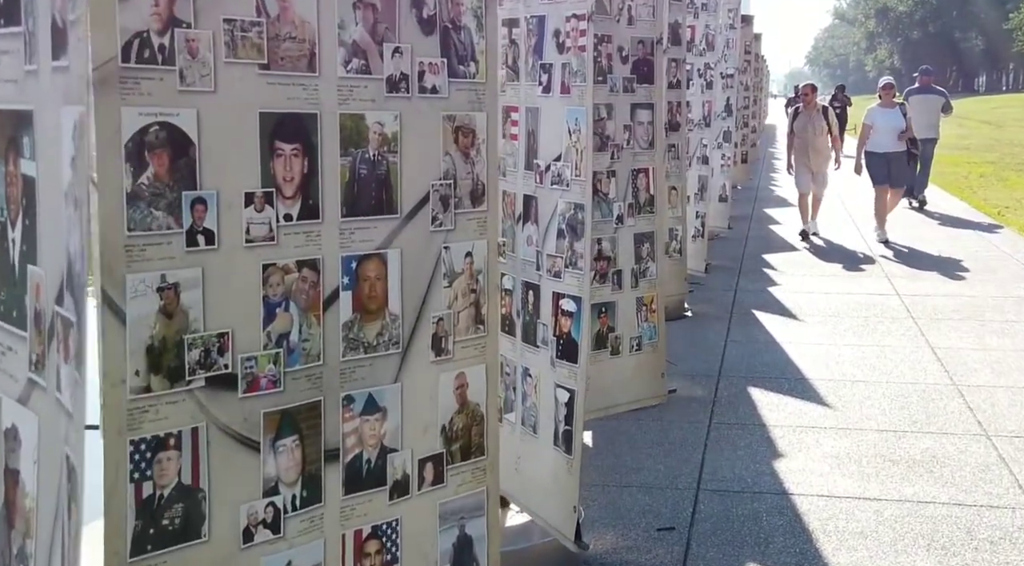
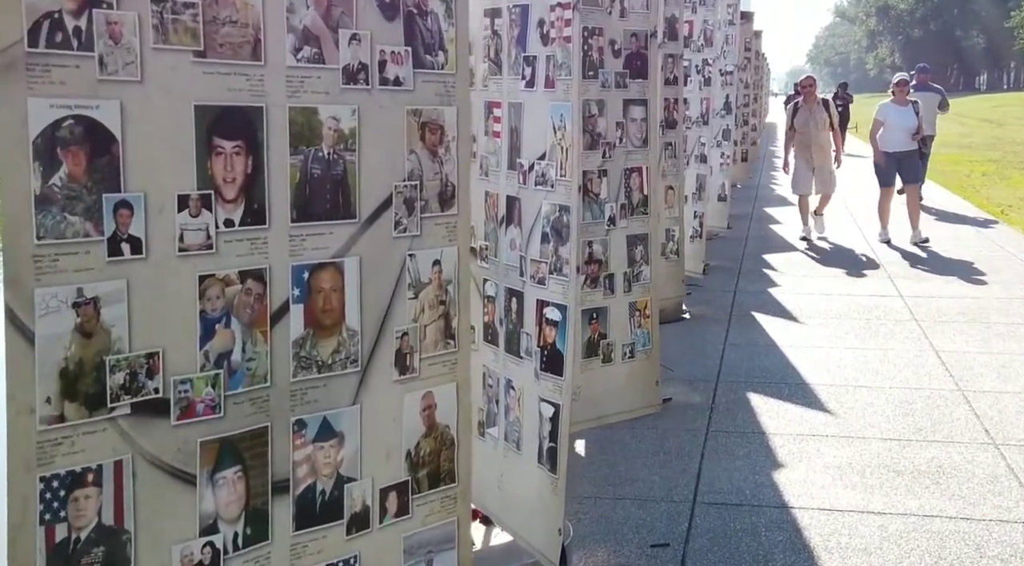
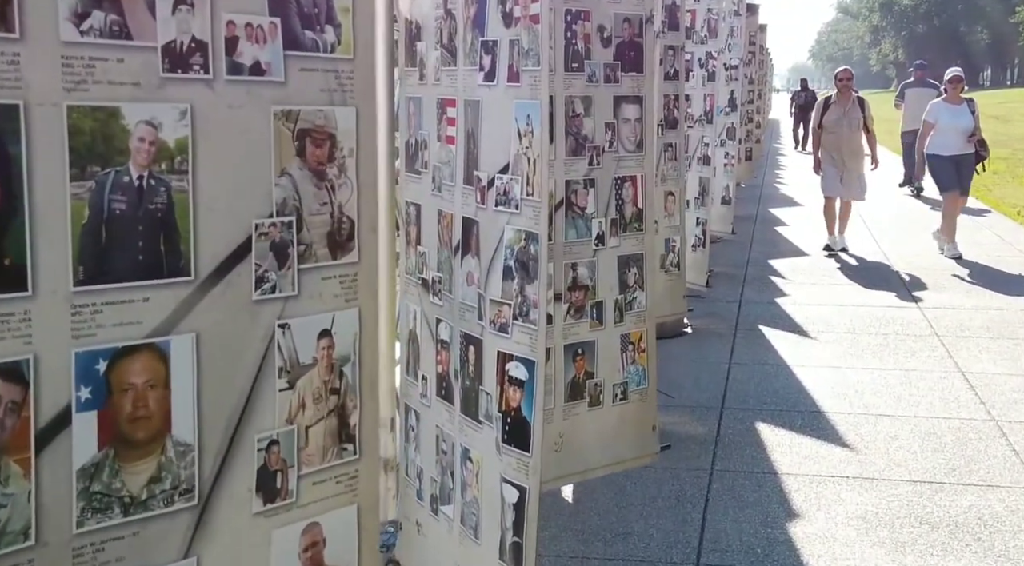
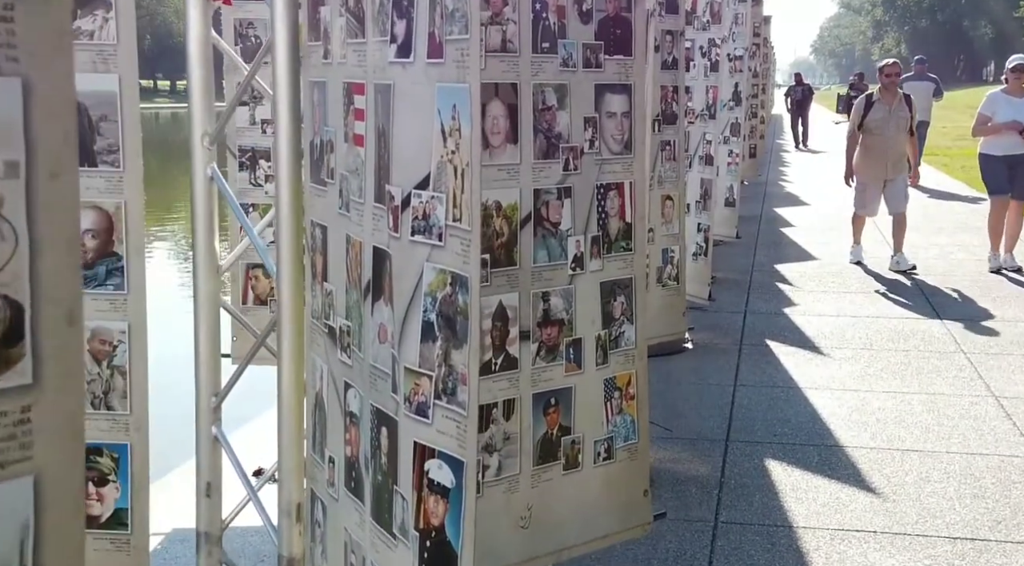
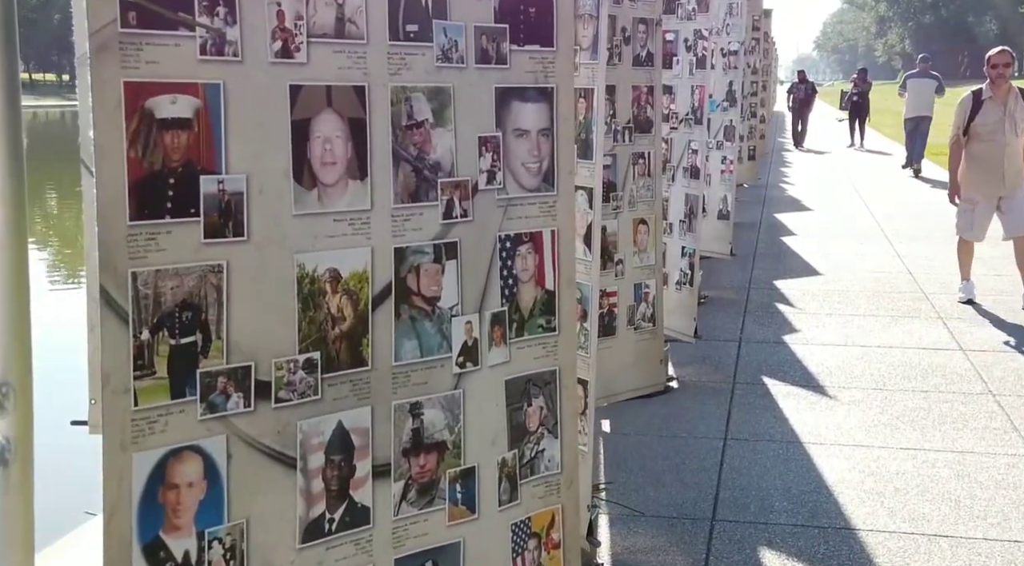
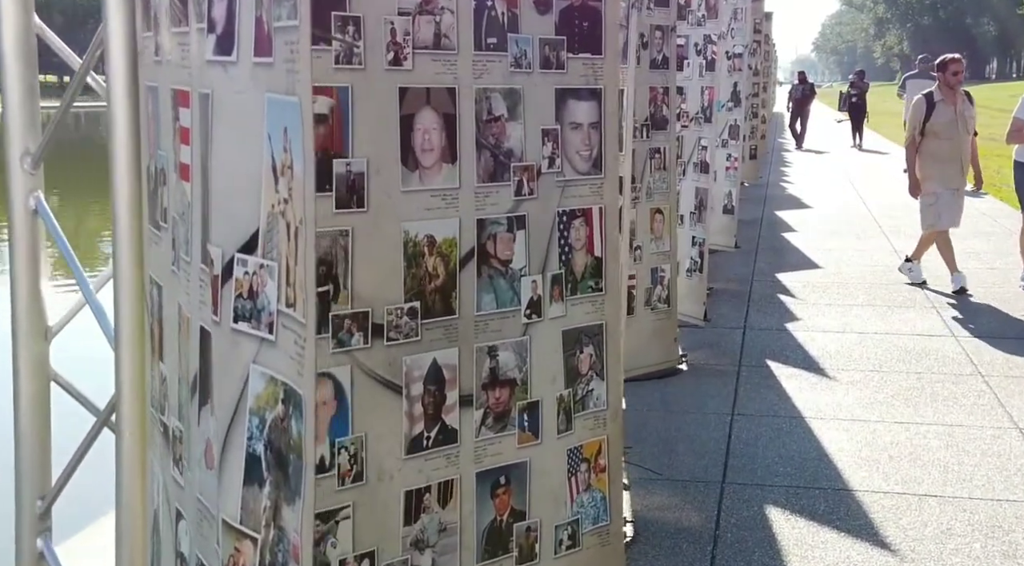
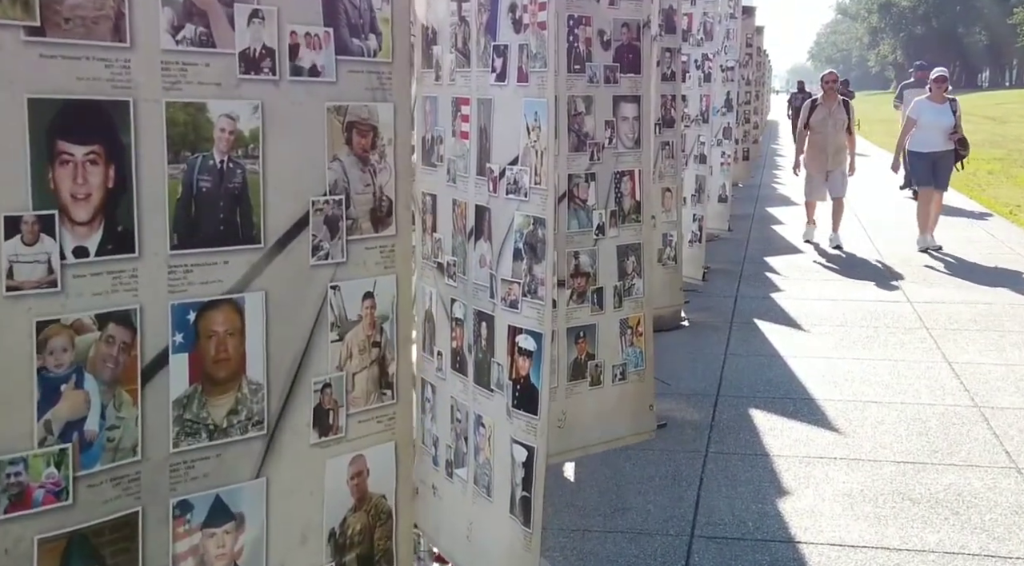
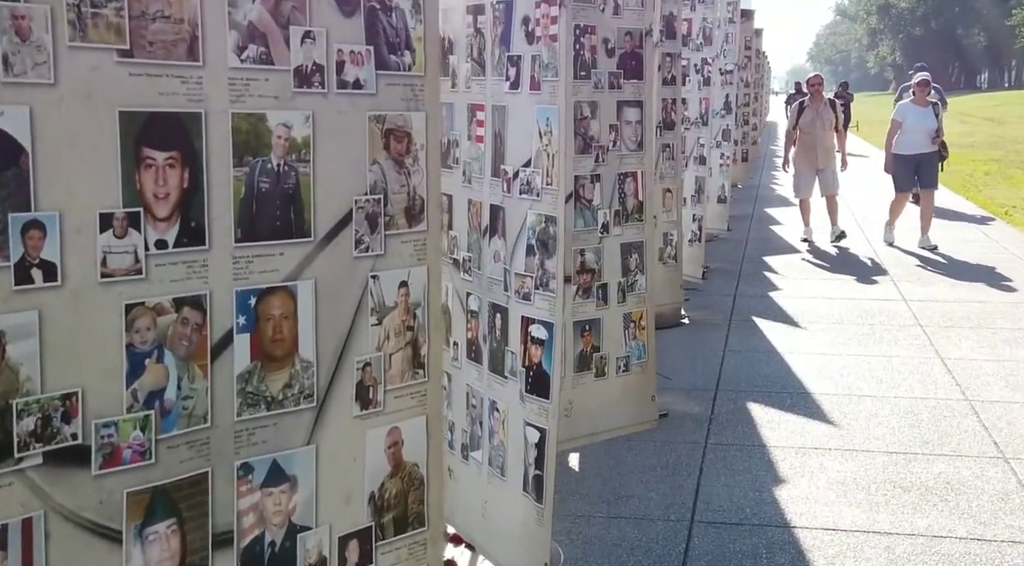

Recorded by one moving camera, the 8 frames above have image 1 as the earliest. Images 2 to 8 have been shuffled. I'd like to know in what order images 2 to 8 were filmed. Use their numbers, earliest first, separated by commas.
2, 8, 7, 3, 4, 6, 5
